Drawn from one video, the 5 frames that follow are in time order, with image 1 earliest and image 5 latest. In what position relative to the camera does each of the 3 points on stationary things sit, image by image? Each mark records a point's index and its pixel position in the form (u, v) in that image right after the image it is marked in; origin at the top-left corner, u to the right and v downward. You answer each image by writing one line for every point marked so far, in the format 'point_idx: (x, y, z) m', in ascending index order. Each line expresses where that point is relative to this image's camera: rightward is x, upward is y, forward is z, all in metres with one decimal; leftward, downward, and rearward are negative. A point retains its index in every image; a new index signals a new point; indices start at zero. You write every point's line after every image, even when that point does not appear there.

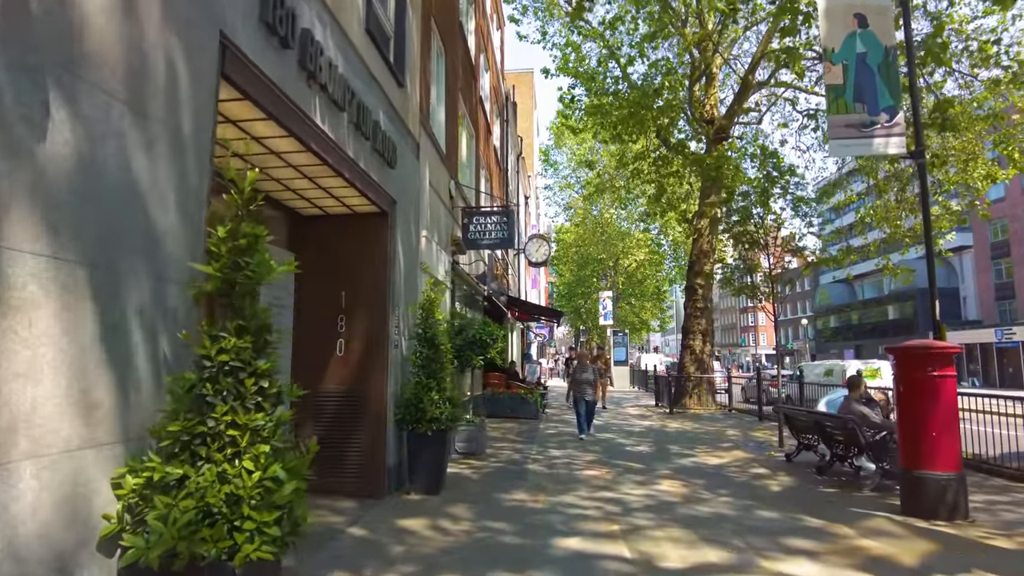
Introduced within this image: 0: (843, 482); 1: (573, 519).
0: (+4.3, -2.5, +8.4) m
1: (+0.6, -2.2, +6.2) m
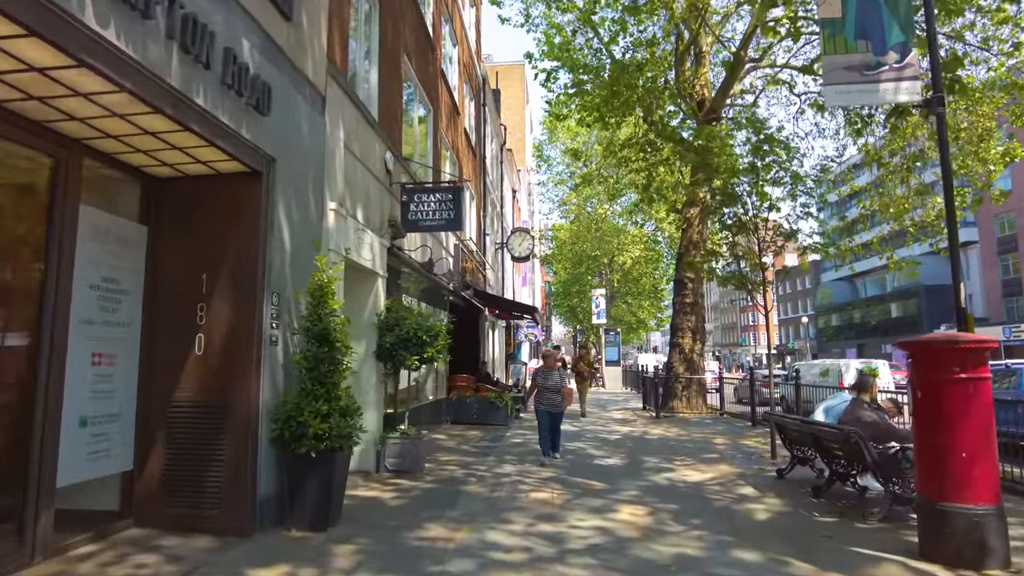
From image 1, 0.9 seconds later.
0: (+3.5, -2.3, +6.8) m
1: (-0.2, -2.0, +4.7) m
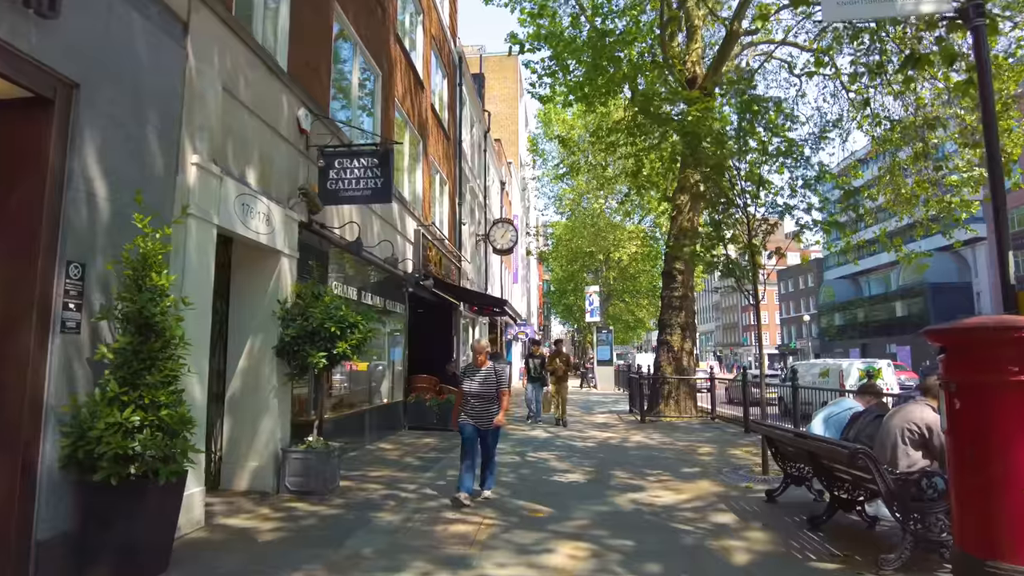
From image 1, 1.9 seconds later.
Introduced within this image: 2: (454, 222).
0: (+2.8, -2.1, +5.3) m
1: (-0.9, -1.8, +3.2) m
2: (-1.7, +1.9, +19.1) m
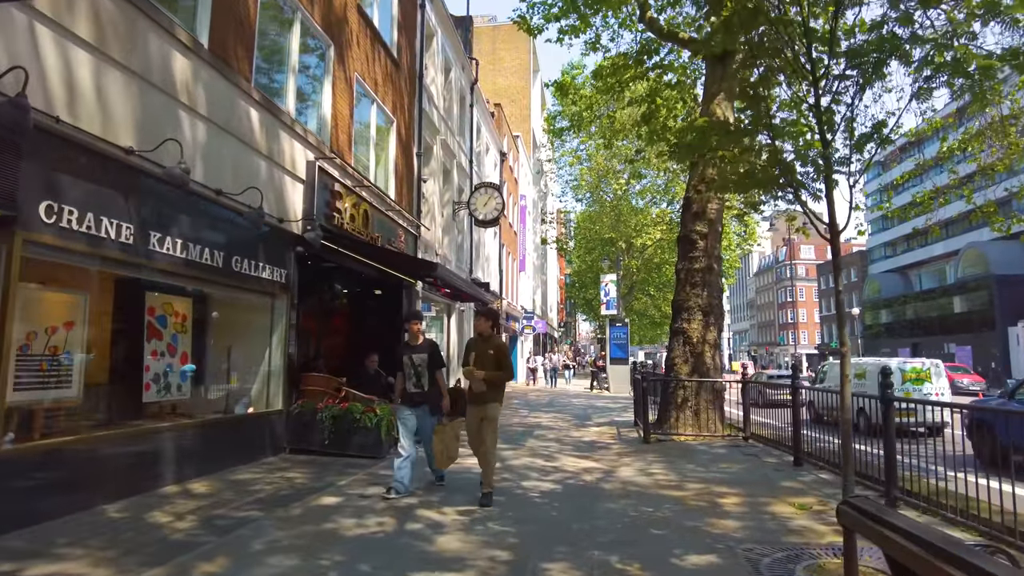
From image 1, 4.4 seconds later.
0: (+1.4, -1.5, +0.9) m
1: (-2.4, -1.3, -1.0) m
2: (-2.3, +2.5, +14.9) m
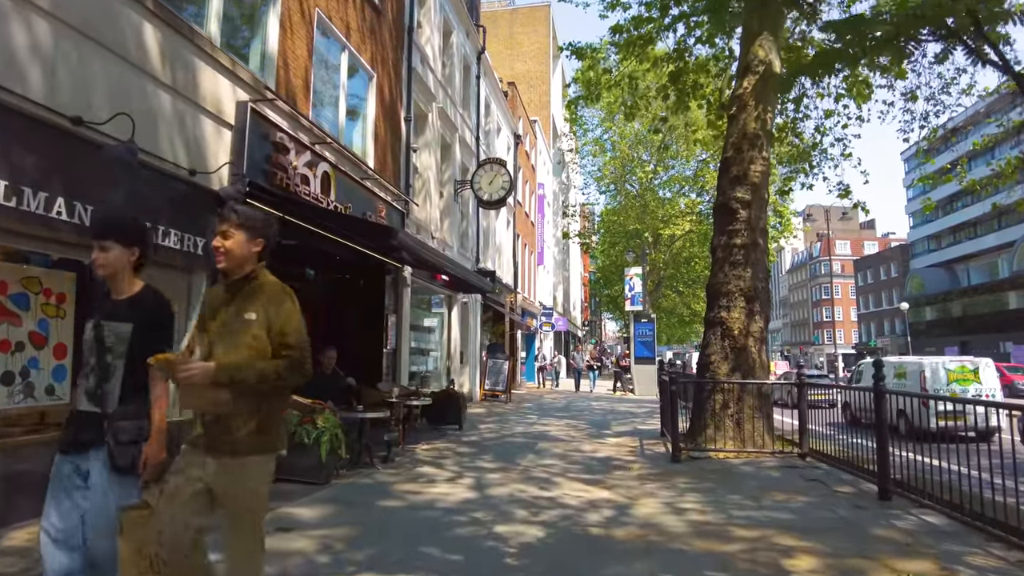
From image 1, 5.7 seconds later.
0: (+1.0, -1.2, -1.3) m
1: (-2.9, -1.0, -3.0) m
2: (-2.3, +2.8, +12.8) m
